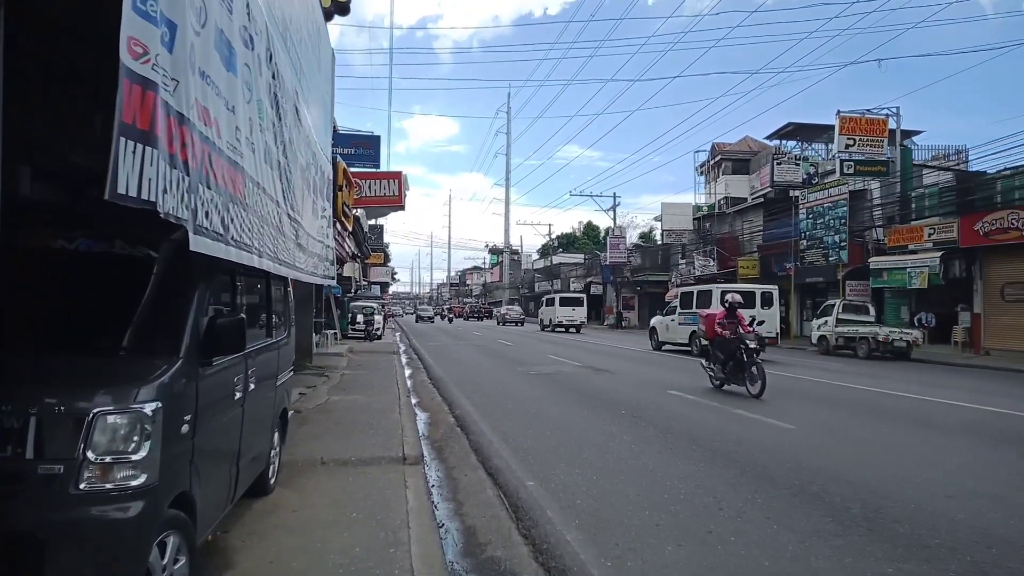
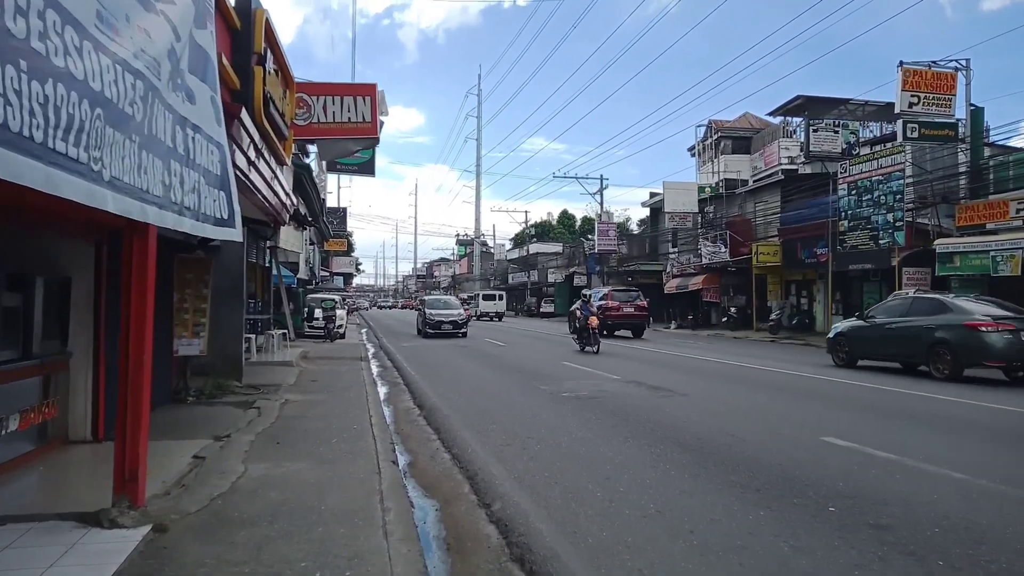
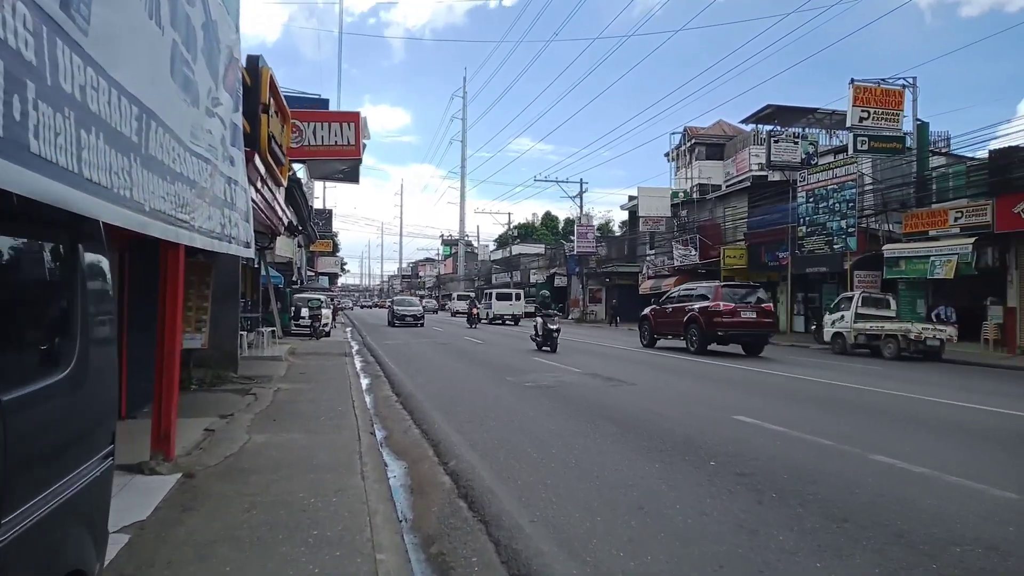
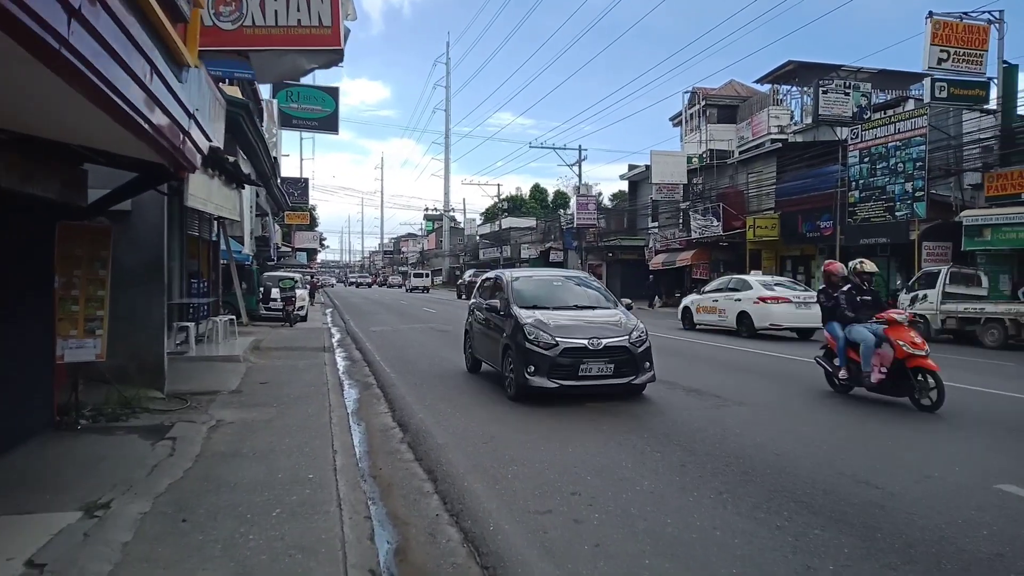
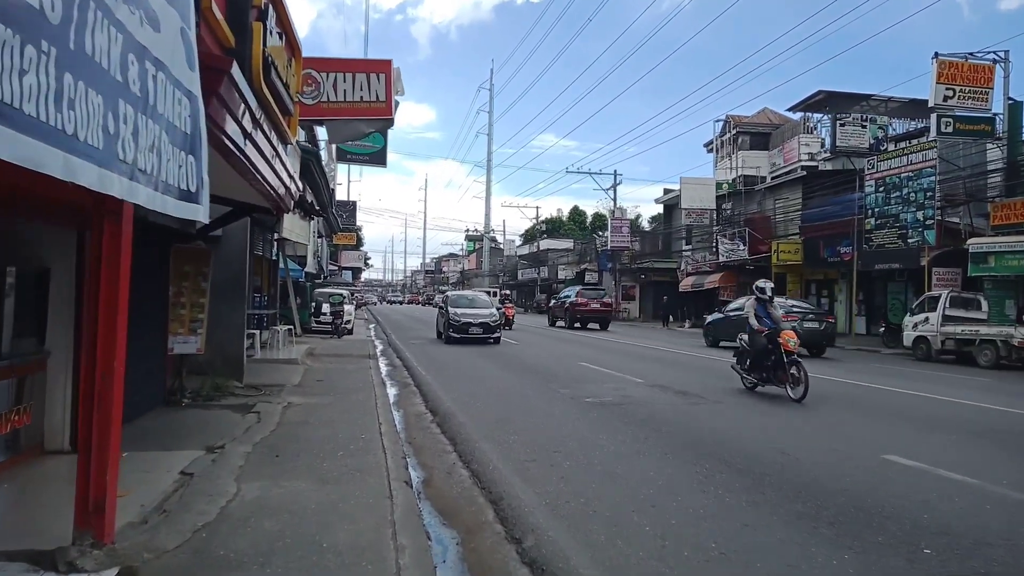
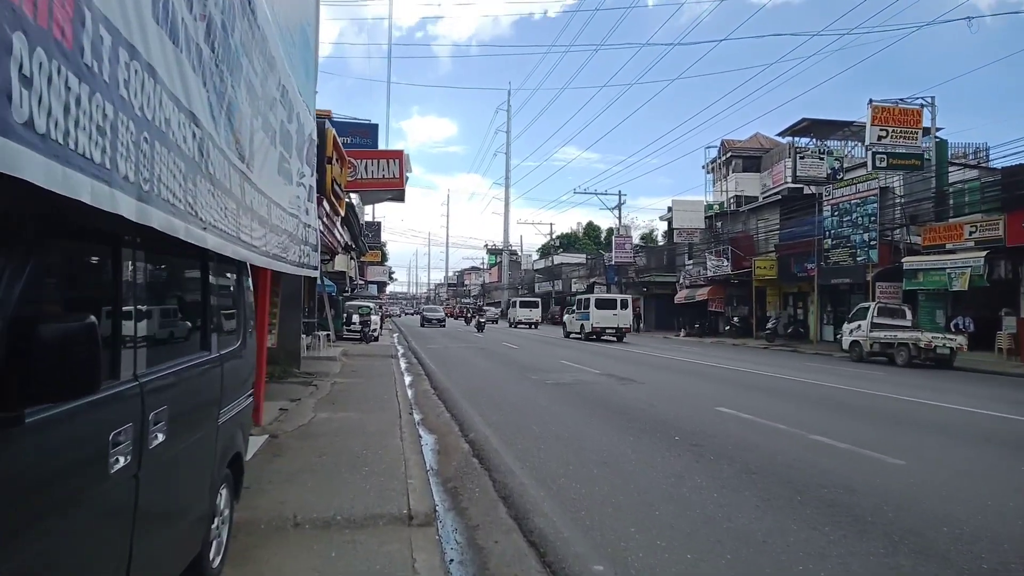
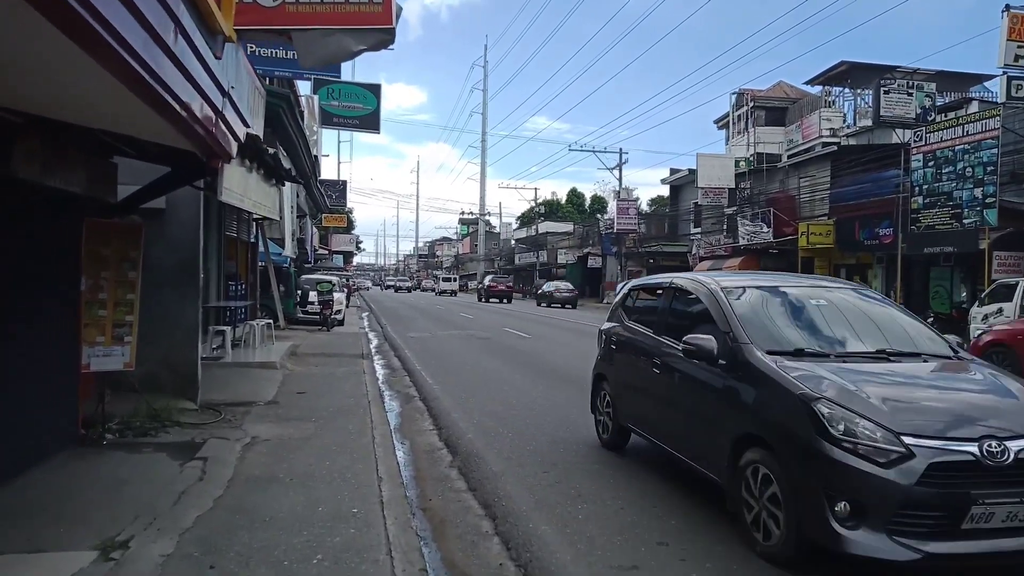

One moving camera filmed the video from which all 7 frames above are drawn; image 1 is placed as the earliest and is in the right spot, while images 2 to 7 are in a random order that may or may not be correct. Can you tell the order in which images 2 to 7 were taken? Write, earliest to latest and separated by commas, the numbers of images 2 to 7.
6, 3, 2, 5, 4, 7
